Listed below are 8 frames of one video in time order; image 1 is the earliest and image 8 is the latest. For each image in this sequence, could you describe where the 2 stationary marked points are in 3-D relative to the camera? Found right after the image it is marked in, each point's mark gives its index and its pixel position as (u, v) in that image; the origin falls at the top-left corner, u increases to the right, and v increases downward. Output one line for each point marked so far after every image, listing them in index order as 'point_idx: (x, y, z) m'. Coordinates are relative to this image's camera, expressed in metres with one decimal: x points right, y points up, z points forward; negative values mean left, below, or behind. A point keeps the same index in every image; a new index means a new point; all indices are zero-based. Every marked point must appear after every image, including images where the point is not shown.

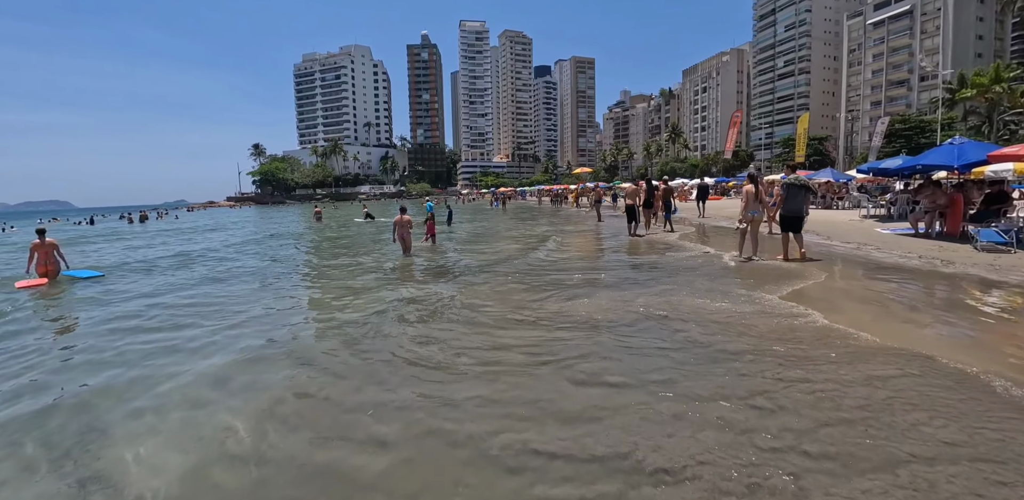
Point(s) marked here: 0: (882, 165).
0: (+11.7, +2.7, +15.4) m
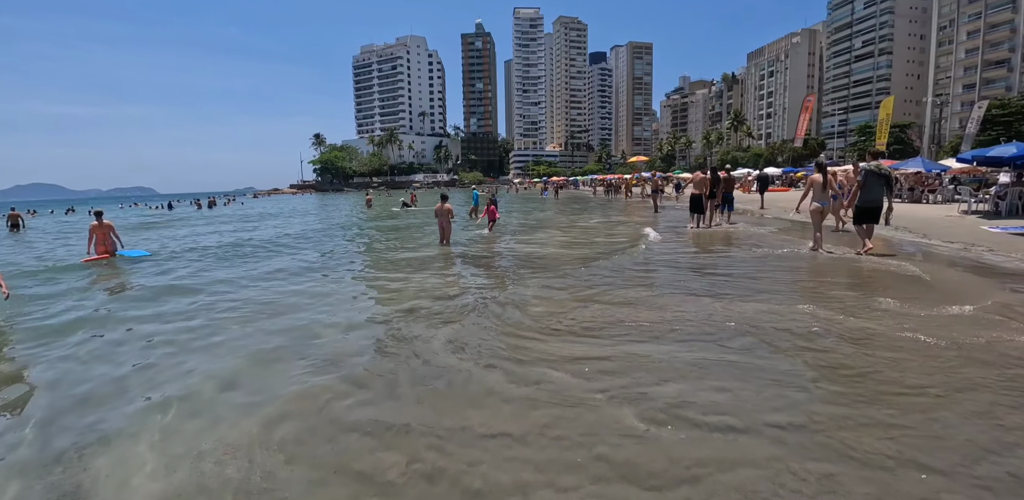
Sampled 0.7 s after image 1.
0: (+13.3, +2.7, +13.5) m
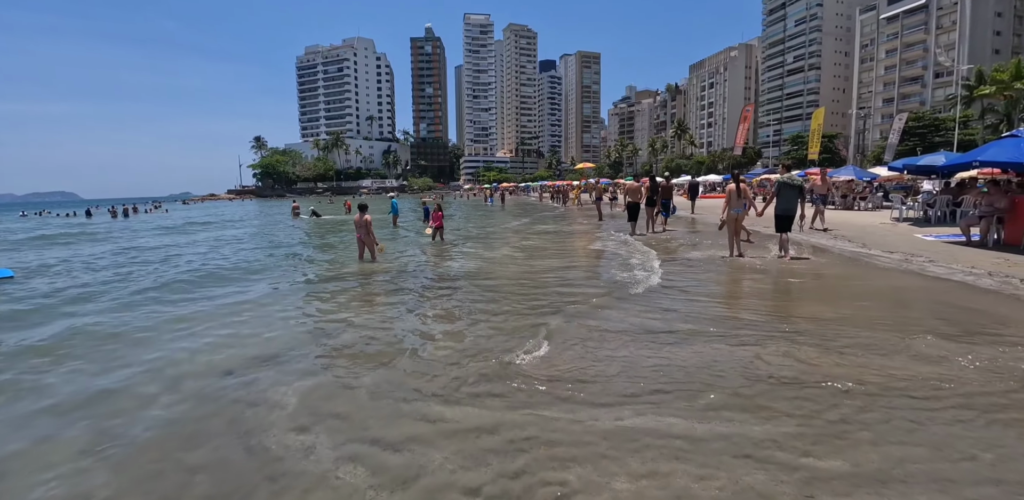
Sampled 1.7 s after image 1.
0: (+11.4, +2.5, +13.6) m
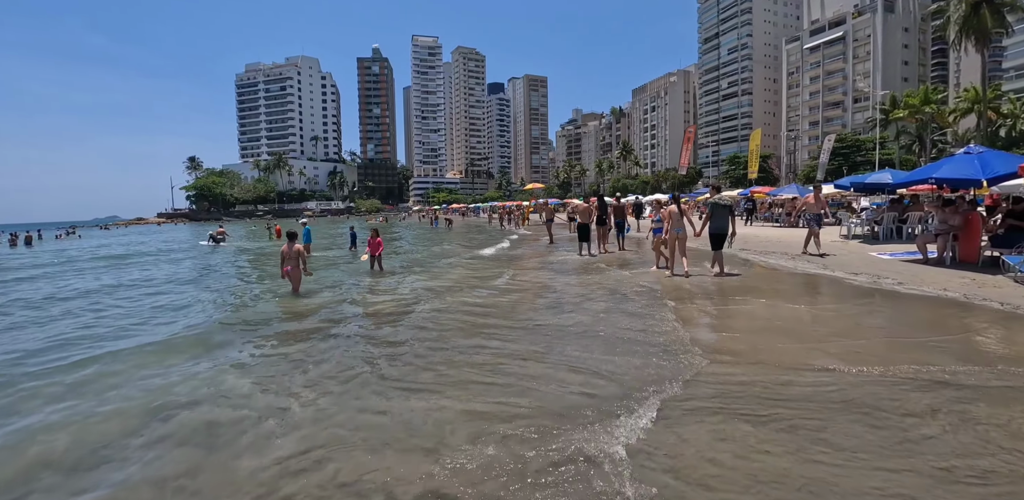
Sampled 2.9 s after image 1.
0: (+9.9, +2.0, +13.6) m
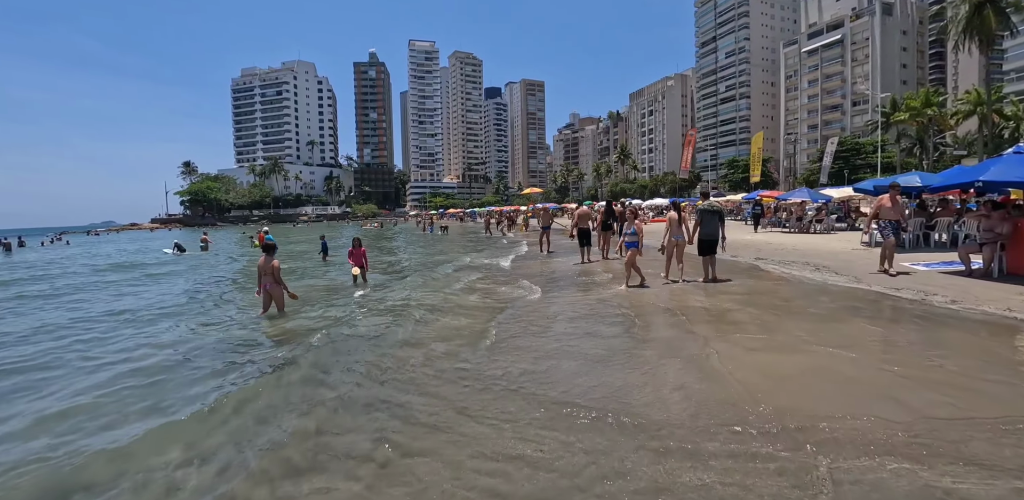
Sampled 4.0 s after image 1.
0: (+9.9, +1.8, +12.7) m
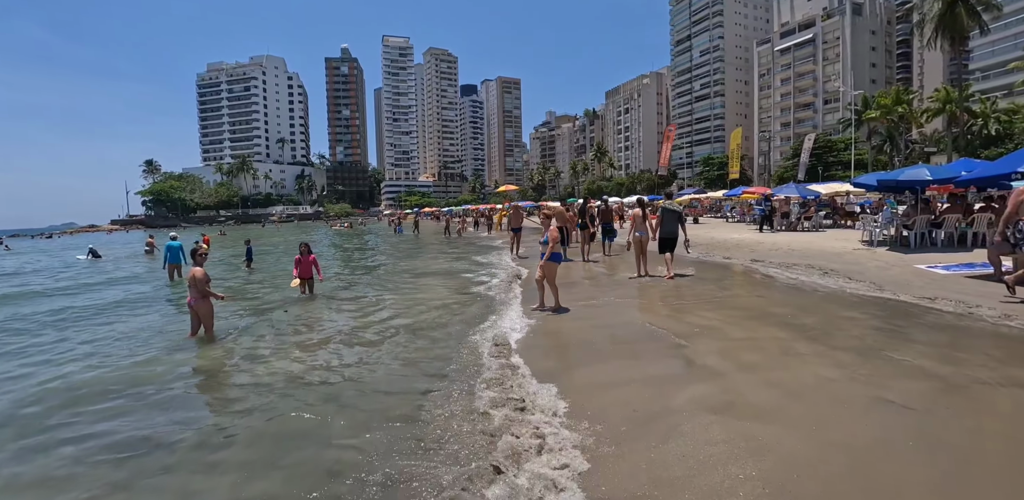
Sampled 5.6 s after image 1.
0: (+9.1, +1.8, +11.7) m
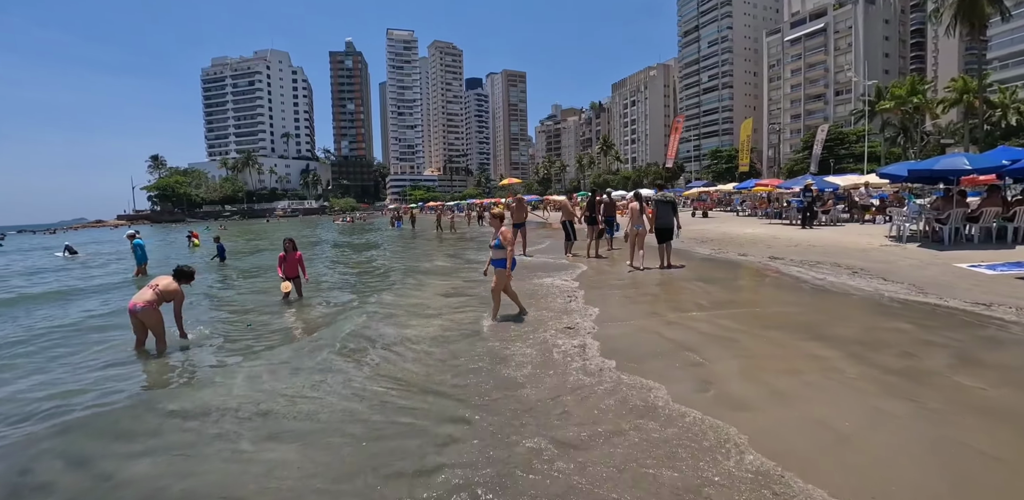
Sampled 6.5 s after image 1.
0: (+9.1, +1.8, +10.7) m
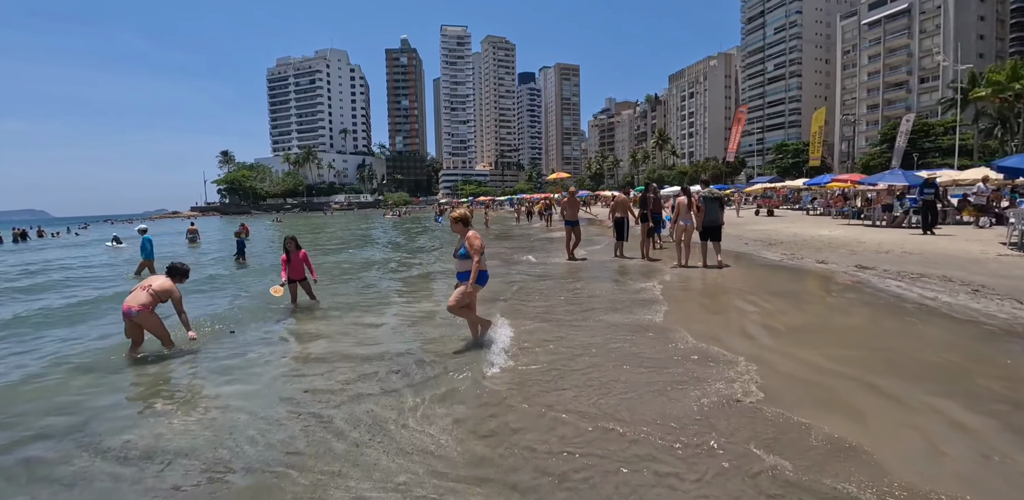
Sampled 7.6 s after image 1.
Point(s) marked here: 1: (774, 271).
0: (+9.9, +1.6, +8.7) m
1: (+5.2, -0.4, +9.6) m
